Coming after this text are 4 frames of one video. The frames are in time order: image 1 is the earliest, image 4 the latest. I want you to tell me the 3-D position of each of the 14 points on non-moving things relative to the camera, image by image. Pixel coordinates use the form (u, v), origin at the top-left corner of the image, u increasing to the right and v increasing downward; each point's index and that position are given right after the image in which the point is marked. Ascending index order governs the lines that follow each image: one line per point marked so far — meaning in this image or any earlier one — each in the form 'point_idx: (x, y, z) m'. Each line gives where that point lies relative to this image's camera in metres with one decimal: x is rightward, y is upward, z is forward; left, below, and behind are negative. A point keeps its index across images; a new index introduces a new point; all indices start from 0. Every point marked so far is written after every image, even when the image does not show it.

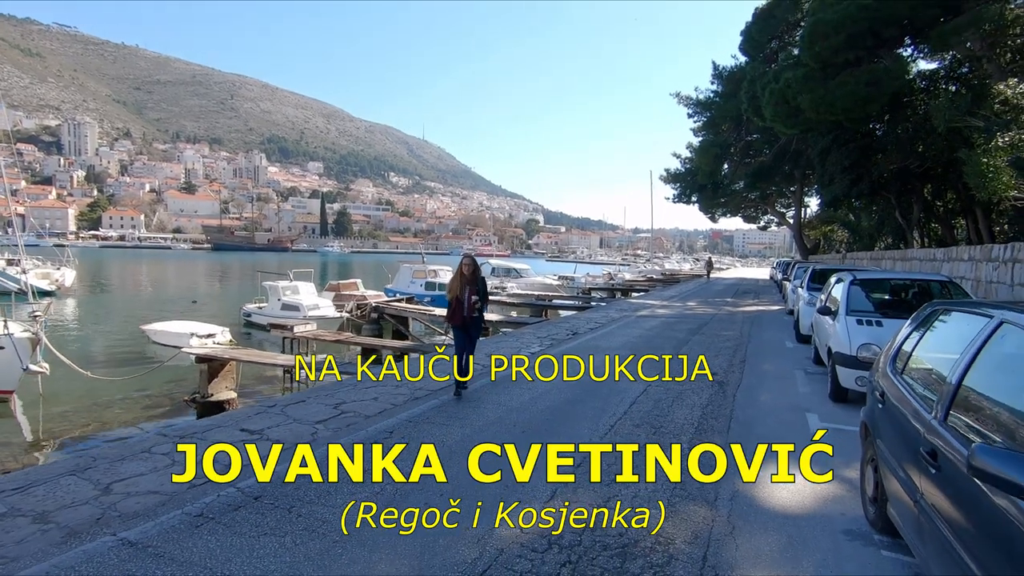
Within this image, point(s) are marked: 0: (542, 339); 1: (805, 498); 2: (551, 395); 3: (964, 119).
0: (+0.7, -1.2, +12.5) m
1: (+2.3, -1.6, +4.2) m
2: (+0.5, -1.5, +7.3) m
3: (+11.8, +4.4, +14.3) m
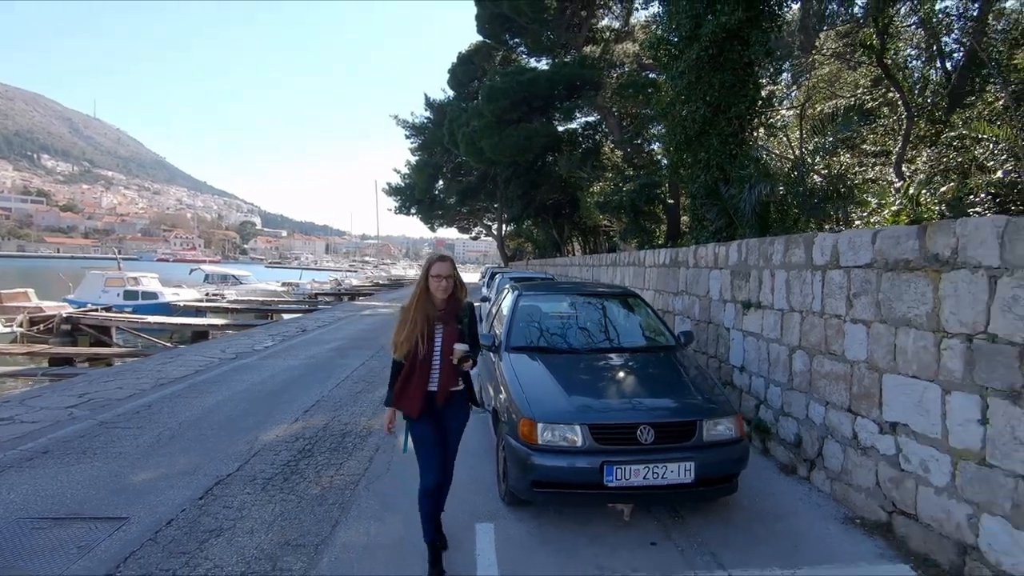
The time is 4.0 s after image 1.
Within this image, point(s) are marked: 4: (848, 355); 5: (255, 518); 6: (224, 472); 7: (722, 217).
0: (-6.2, -1.2, +13.9) m
1: (-0.8, -1.5, +7.4) m
2: (-3.9, -1.4, +9.2) m
3: (+2.6, +4.5, +20.8) m
4: (+2.6, -0.5, +4.1) m
5: (-1.9, -1.7, +4.0) m
6: (-2.6, -1.7, +4.9) m
7: (+3.9, +1.3, +9.9) m
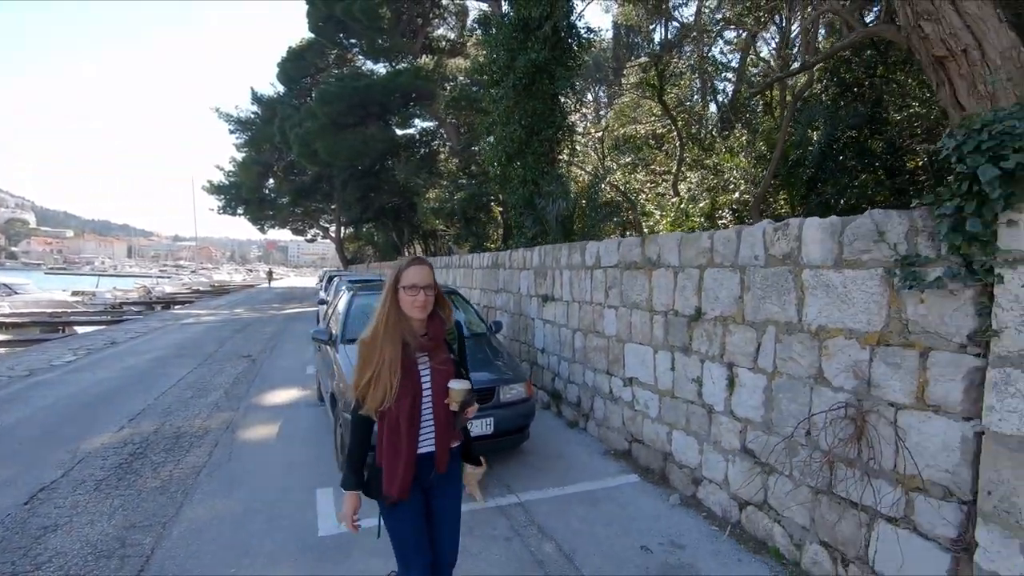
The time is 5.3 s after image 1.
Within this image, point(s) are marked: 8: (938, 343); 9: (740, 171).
0: (-10.2, -1.4, +12.5) m
1: (-3.2, -1.6, +7.8) m
2: (-6.6, -1.6, +8.7) m
3: (-3.9, +4.5, +21.6) m
4: (+1.0, -0.5, +5.6) m
5: (-3.3, -1.8, +4.2) m
6: (-4.2, -1.7, +4.8) m
7: (+0.5, +1.4, +11.5) m
8: (+2.0, -0.3, +2.6) m
9: (+4.5, +2.3, +10.5) m
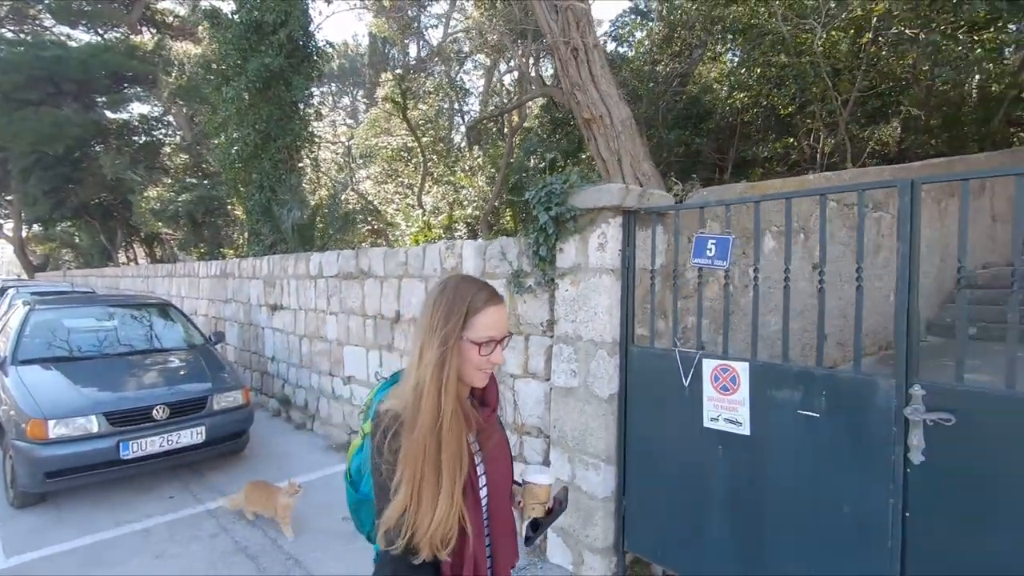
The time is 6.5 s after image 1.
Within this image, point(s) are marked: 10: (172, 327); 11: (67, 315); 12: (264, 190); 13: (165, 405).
0: (-15.1, -1.8, +7.7) m
1: (-6.8, -1.8, +6.3) m
2: (-10.2, -1.8, +5.7) m
3: (-13.2, +4.1, +18.6) m
4: (-2.1, -0.6, +6.1) m
5: (-5.3, -1.9, +3.0) m
6: (-6.4, -1.9, +3.2) m
7: (-5.0, +1.2, +11.3) m
8: (+0.1, -0.3, +3.8) m
9: (-1.0, +2.2, +12.0) m
10: (-4.1, -0.5, +6.4) m
11: (-4.9, -0.3, +5.9) m
12: (-5.3, +2.1, +11.4) m
13: (-3.0, -1.0, +4.7) m
